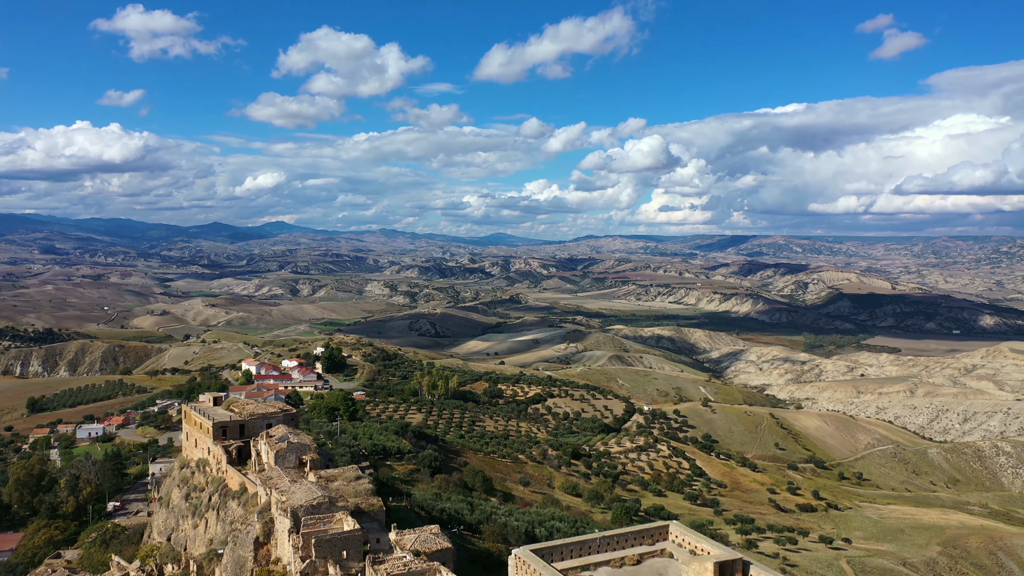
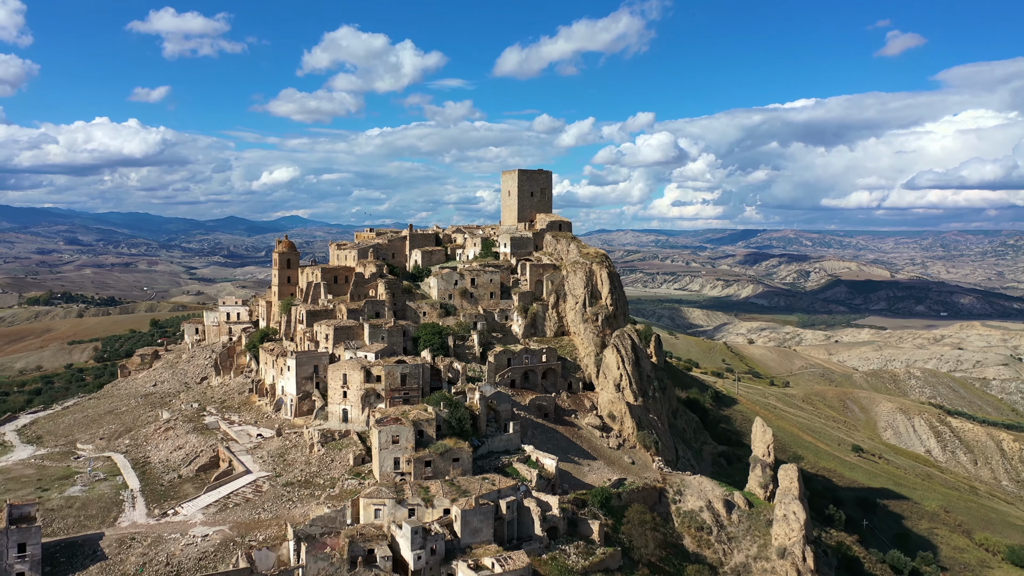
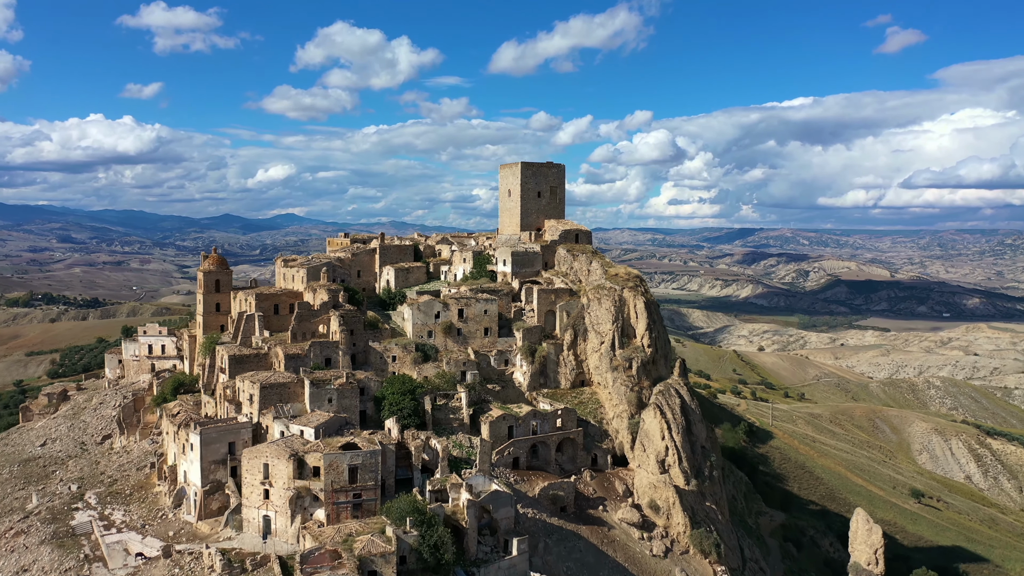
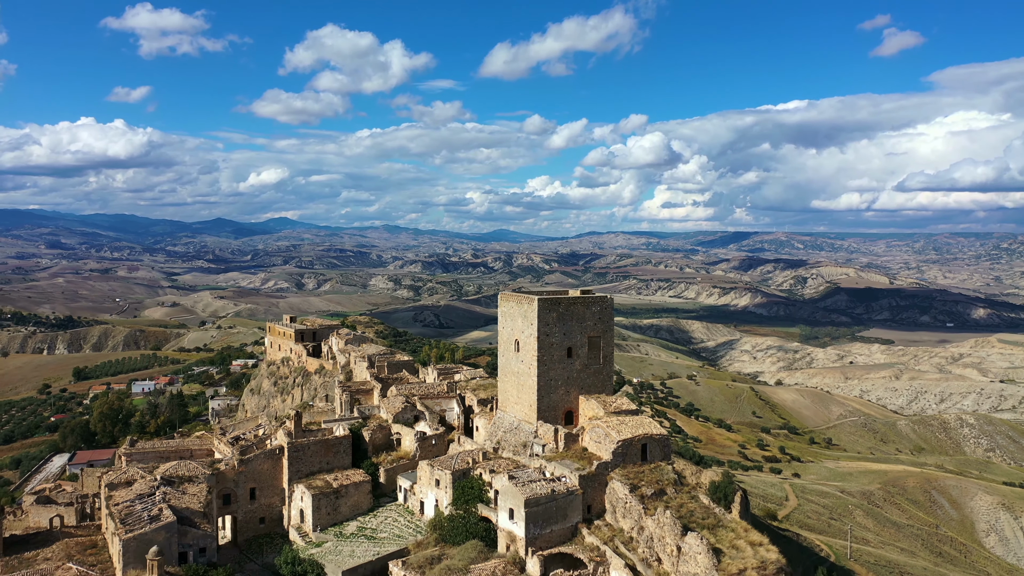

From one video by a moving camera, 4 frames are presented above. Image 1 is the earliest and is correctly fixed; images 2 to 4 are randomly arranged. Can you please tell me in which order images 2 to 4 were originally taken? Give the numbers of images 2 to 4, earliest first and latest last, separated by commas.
4, 3, 2
